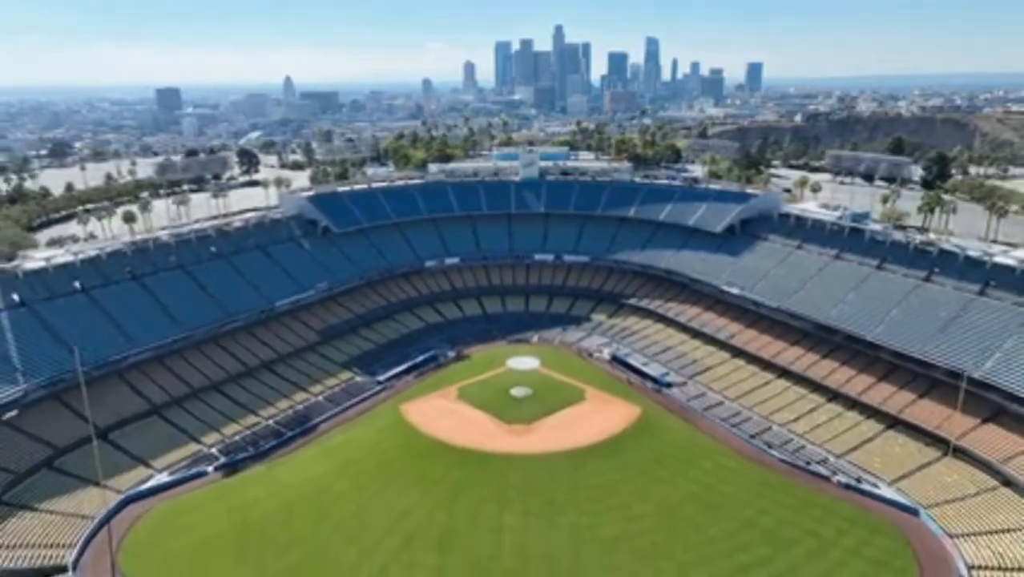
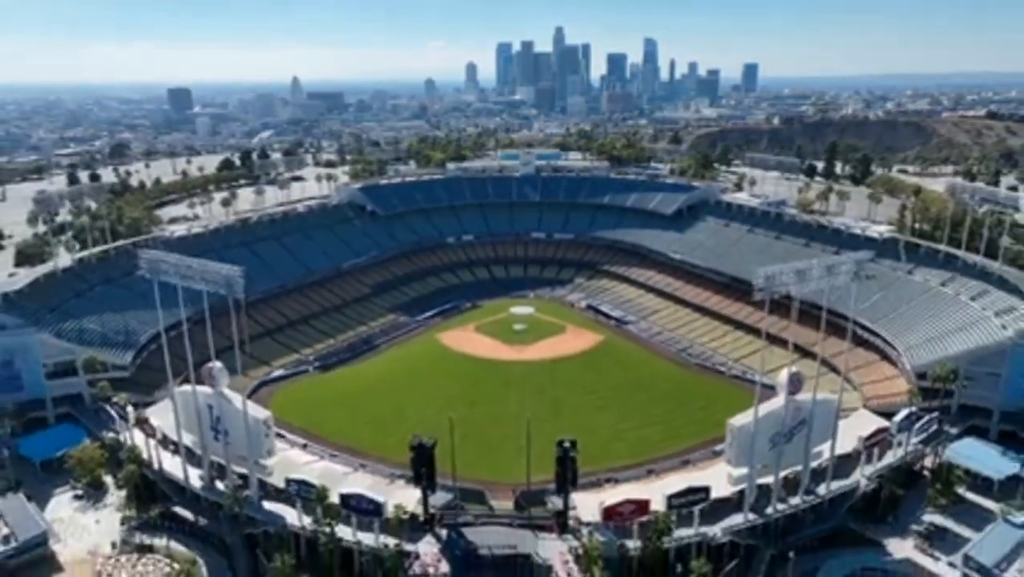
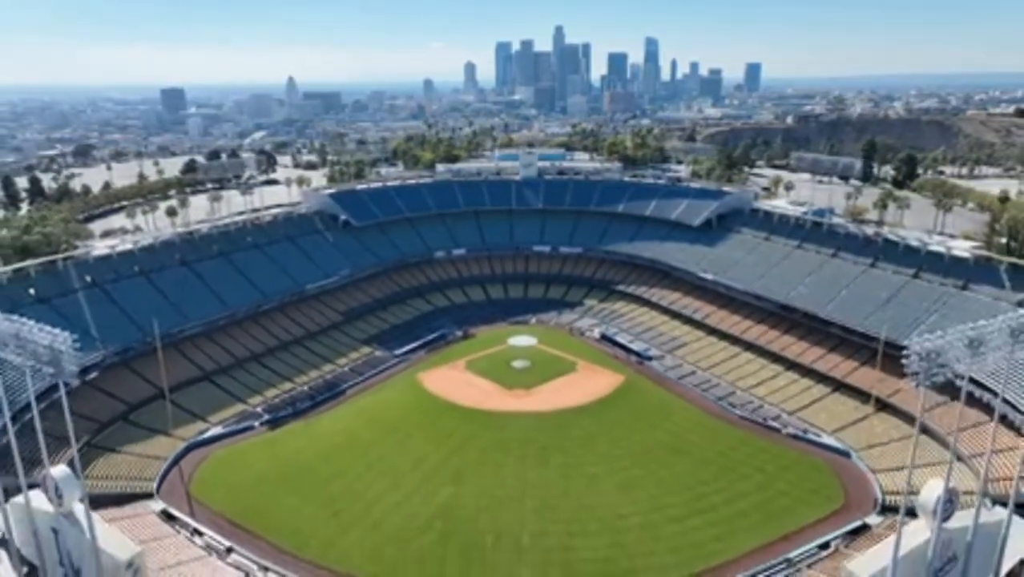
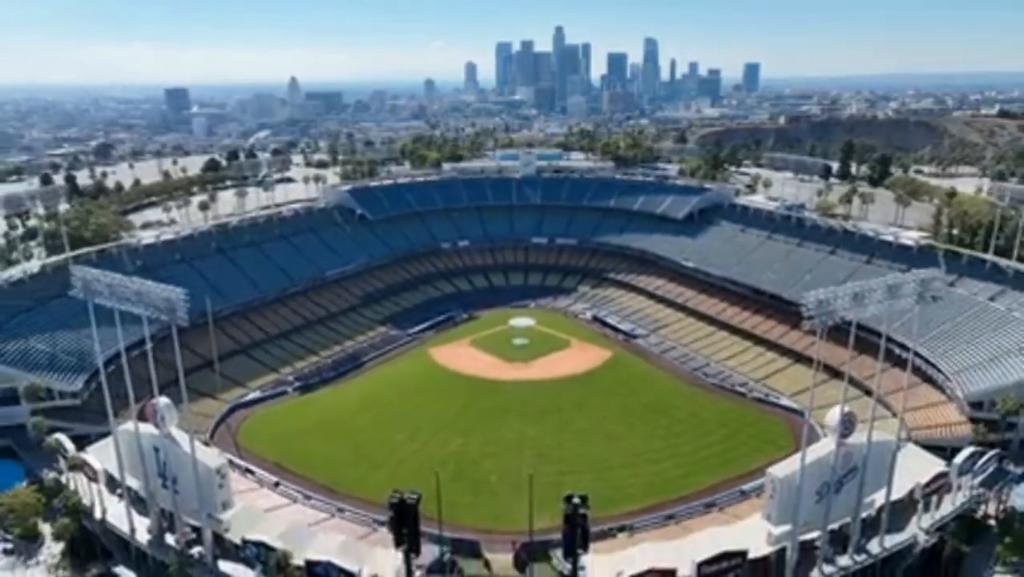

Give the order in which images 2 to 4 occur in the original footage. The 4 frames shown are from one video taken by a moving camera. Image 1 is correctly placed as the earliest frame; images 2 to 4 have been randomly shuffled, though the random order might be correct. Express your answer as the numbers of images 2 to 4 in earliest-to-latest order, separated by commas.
3, 4, 2
